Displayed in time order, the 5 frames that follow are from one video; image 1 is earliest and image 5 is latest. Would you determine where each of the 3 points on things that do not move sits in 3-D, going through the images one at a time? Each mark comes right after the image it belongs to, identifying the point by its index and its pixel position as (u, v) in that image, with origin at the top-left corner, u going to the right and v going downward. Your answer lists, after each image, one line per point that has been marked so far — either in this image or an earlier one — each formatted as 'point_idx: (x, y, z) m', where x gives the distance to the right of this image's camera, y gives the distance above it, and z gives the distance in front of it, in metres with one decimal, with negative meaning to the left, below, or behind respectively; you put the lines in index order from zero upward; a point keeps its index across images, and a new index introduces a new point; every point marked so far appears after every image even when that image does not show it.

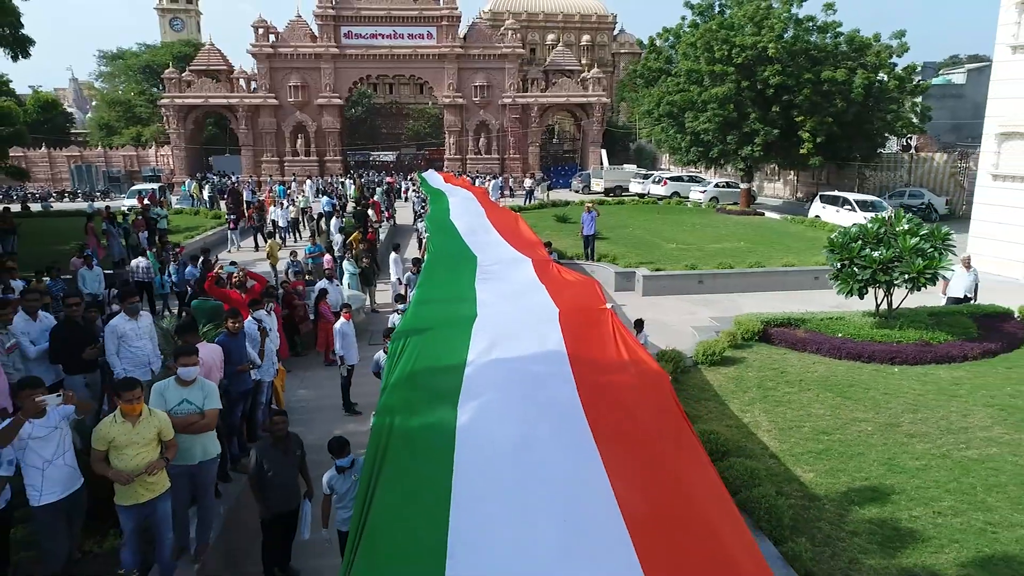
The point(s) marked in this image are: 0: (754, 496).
0: (+1.2, -1.0, +5.4) m
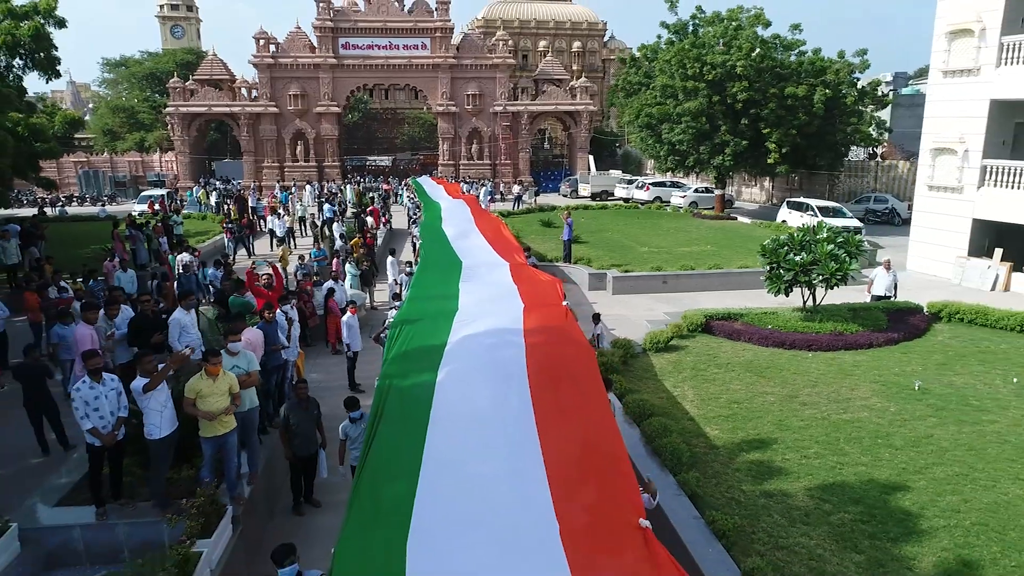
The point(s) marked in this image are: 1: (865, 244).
0: (+1.0, -1.0, +7.1) m
1: (+3.7, +0.4, +11.2) m
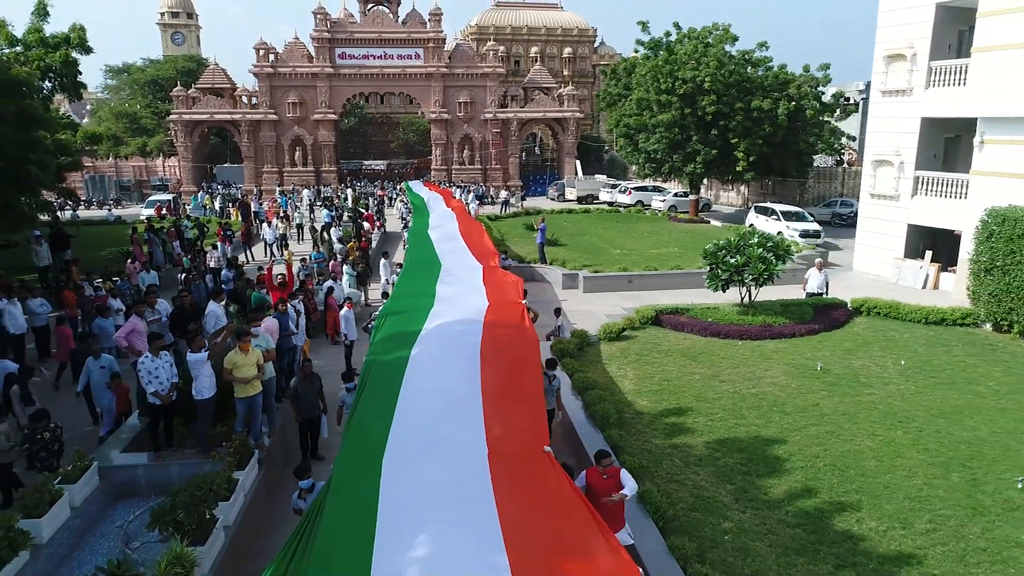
0: (+0.7, -1.0, +8.9) m
1: (+3.4, +0.5, +13.0) m
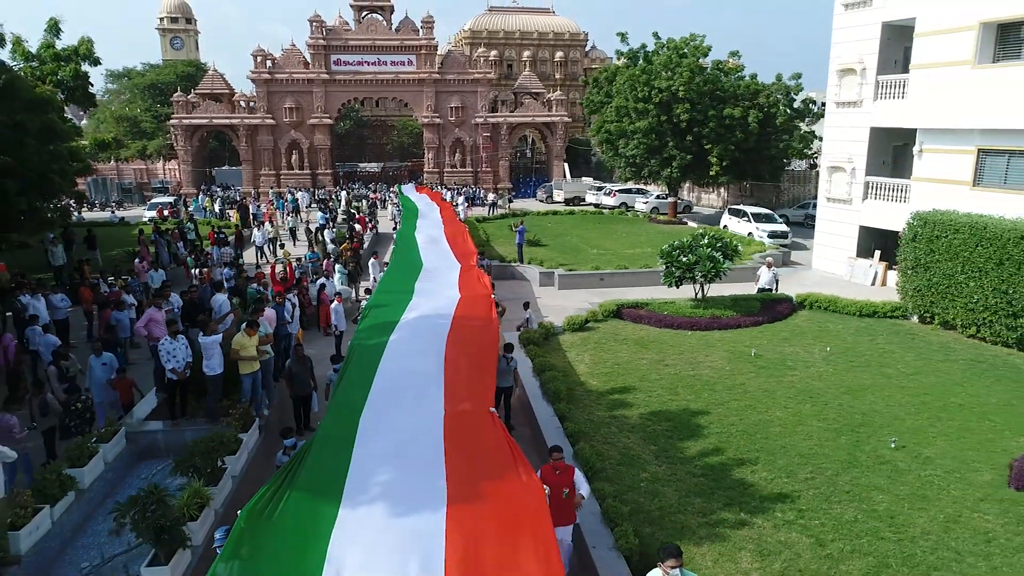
0: (+0.4, -1.0, +10.3) m
1: (+3.1, +0.5, +14.4) m
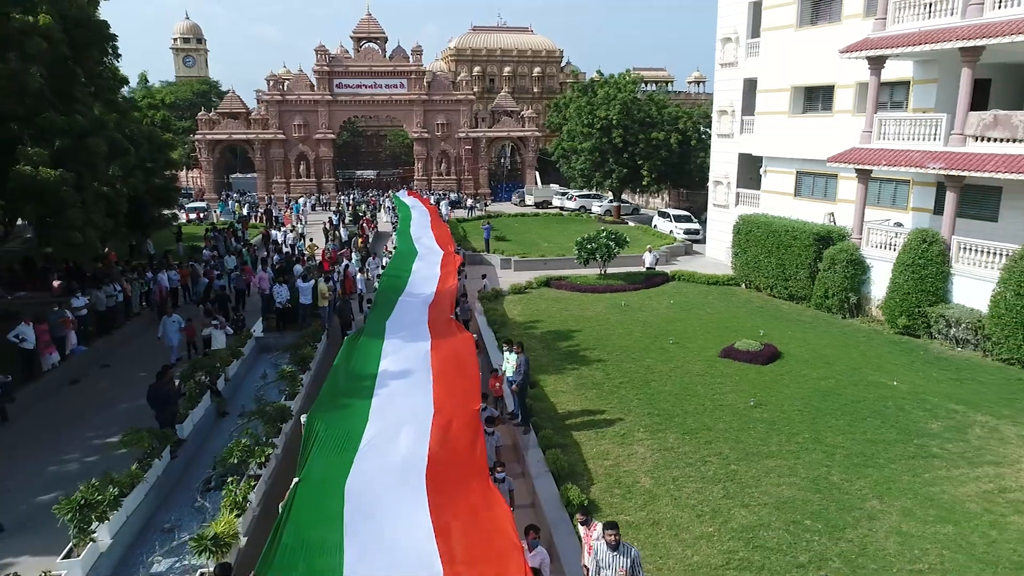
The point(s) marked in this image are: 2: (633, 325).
0: (-0.3, -0.5, +17.5) m
1: (+2.3, +1.0, +21.6) m
2: (+1.9, -0.6, +17.3) m
